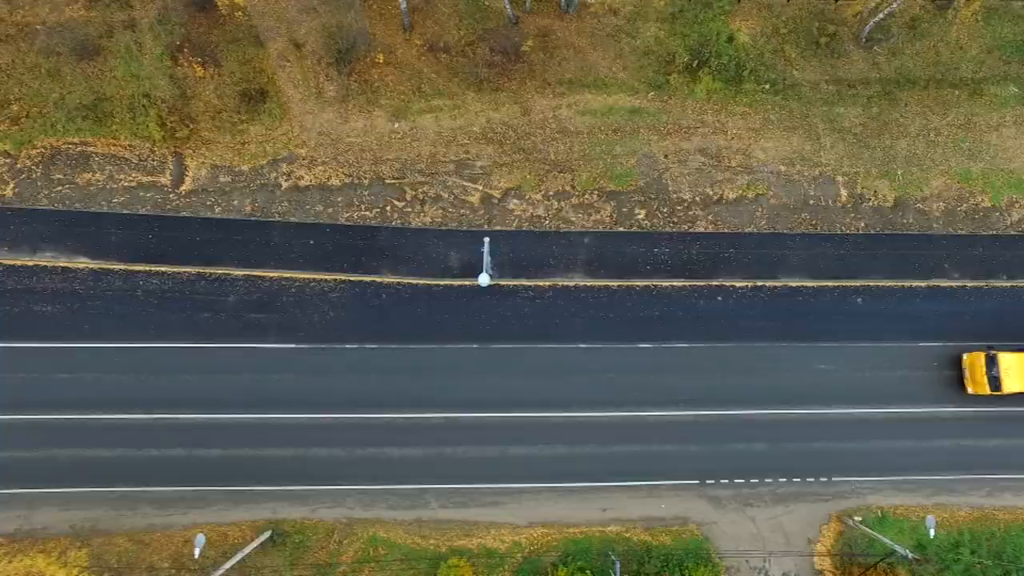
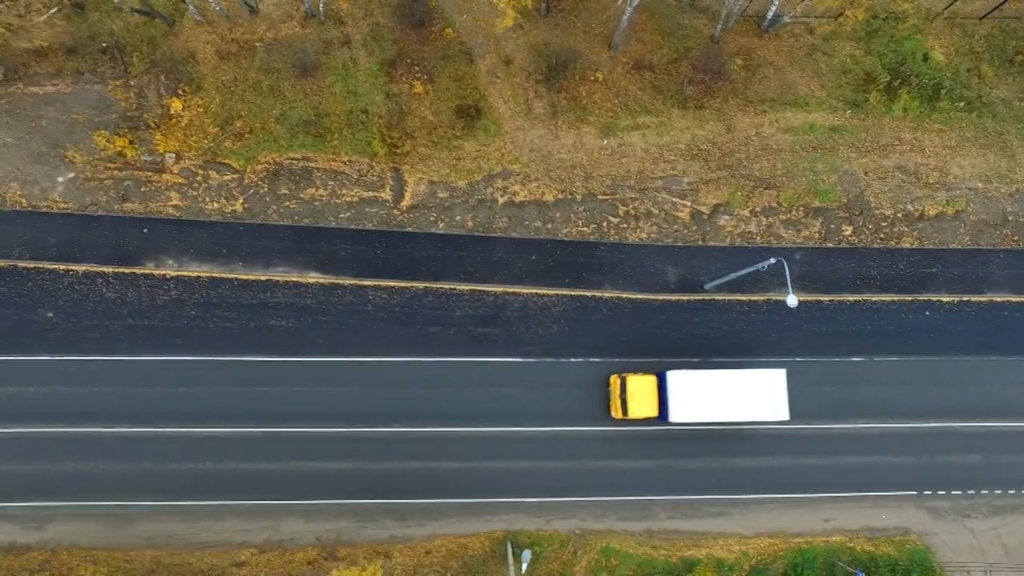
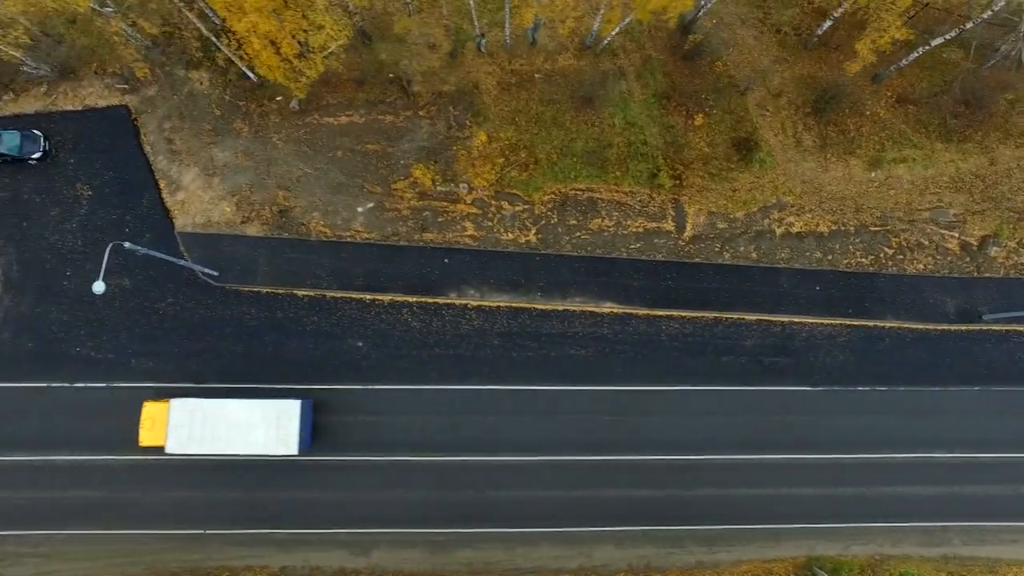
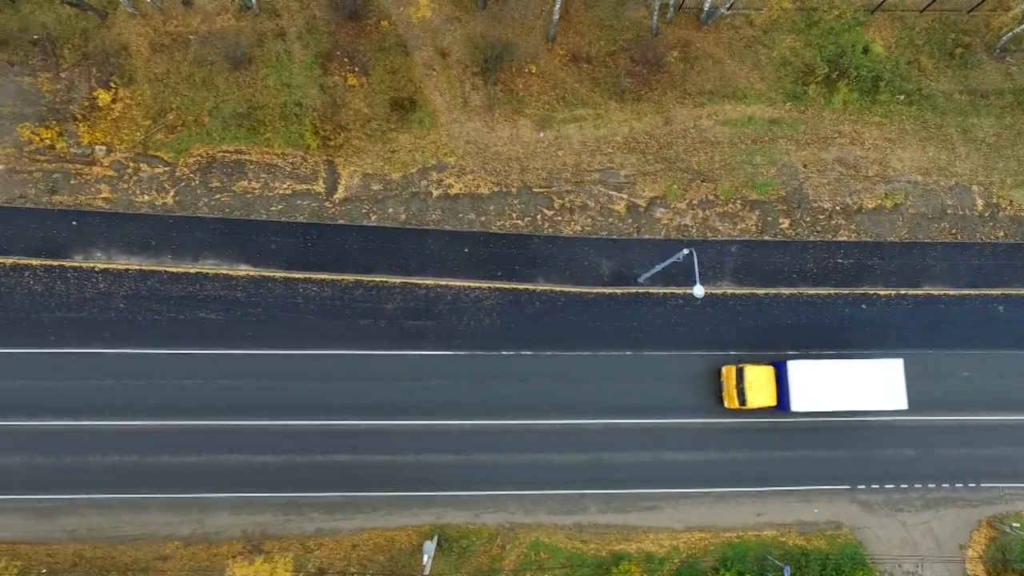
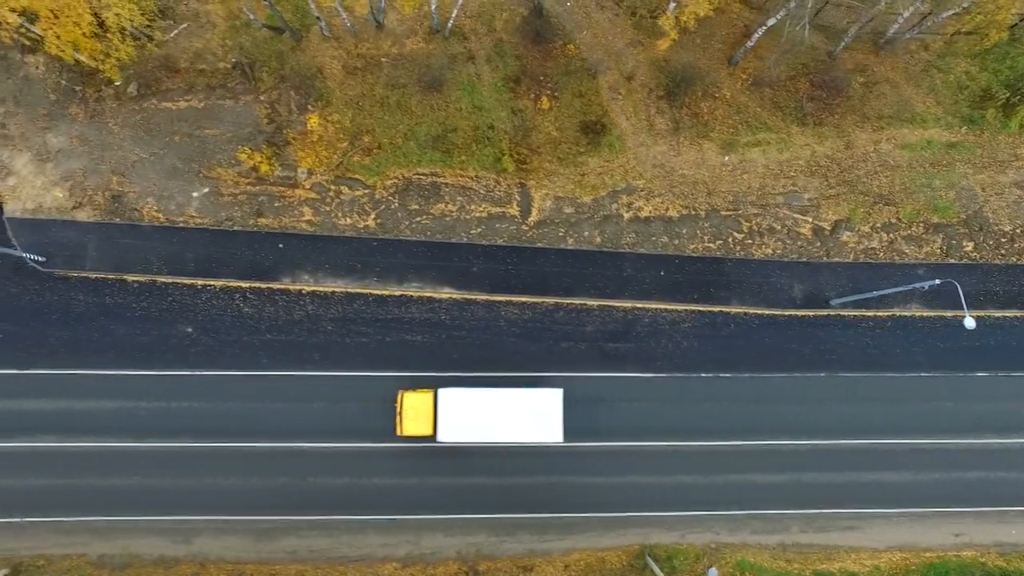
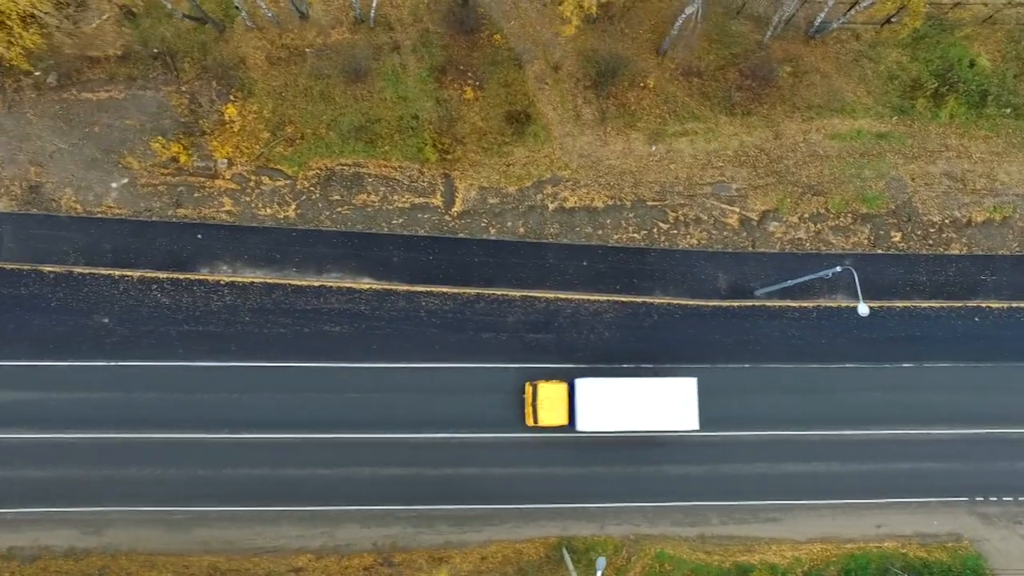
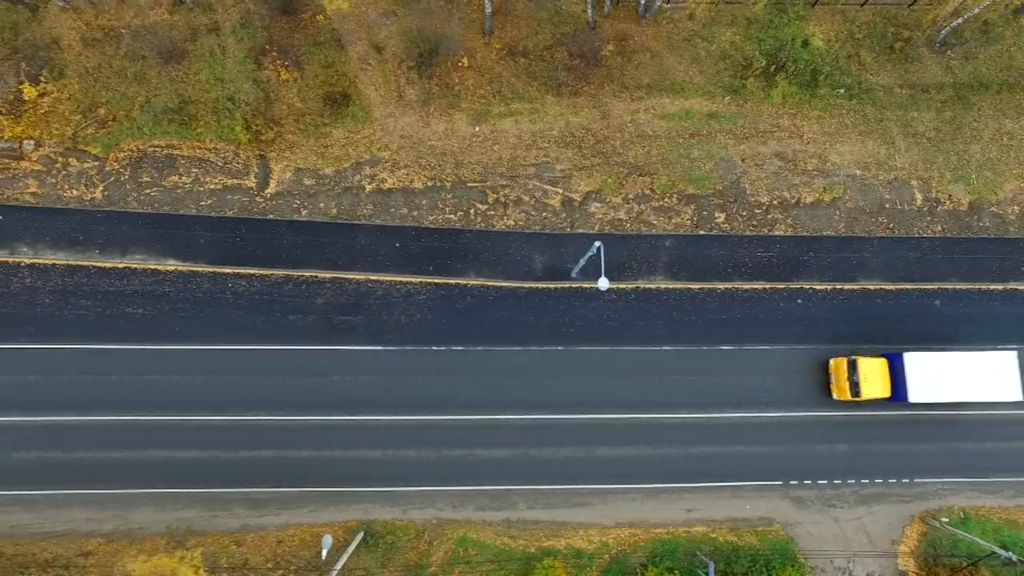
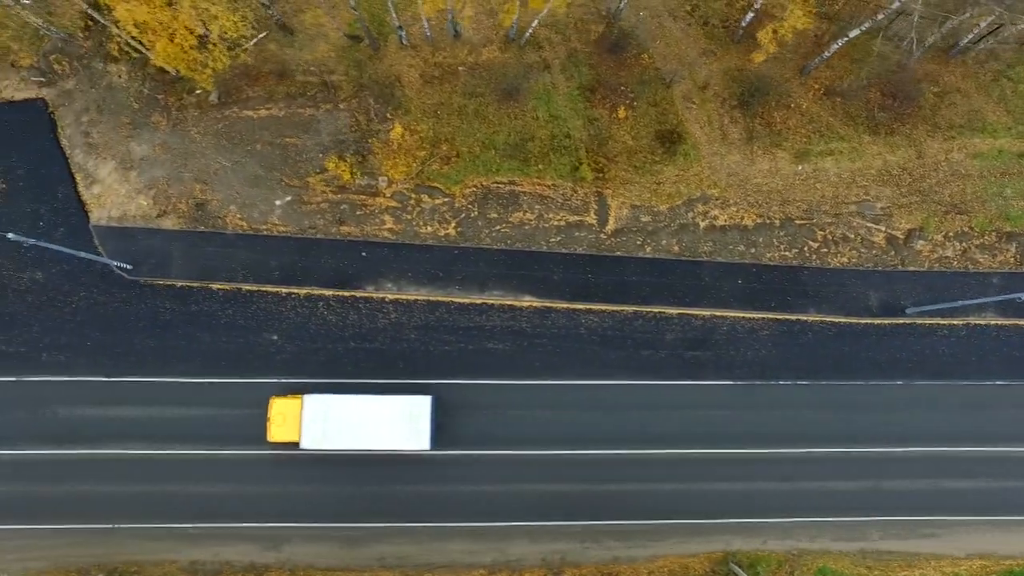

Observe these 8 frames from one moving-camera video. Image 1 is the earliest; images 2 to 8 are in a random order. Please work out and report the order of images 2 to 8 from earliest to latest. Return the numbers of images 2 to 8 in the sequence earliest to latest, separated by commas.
7, 4, 2, 6, 5, 8, 3
